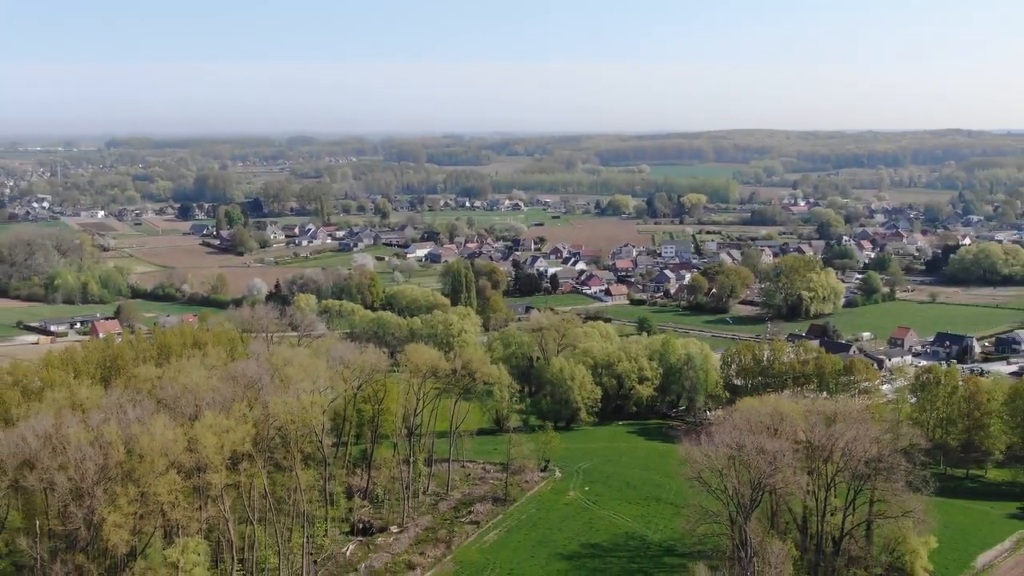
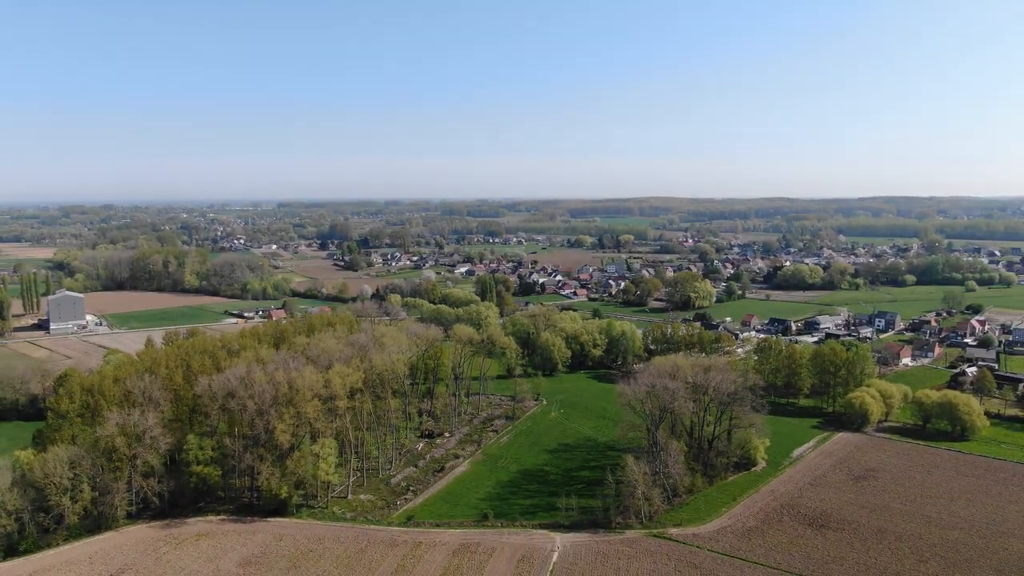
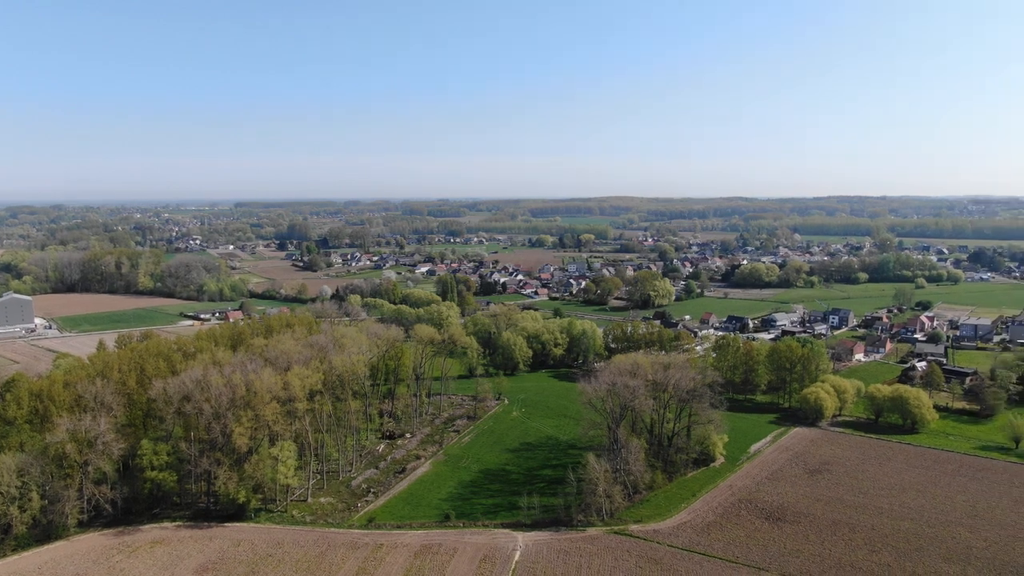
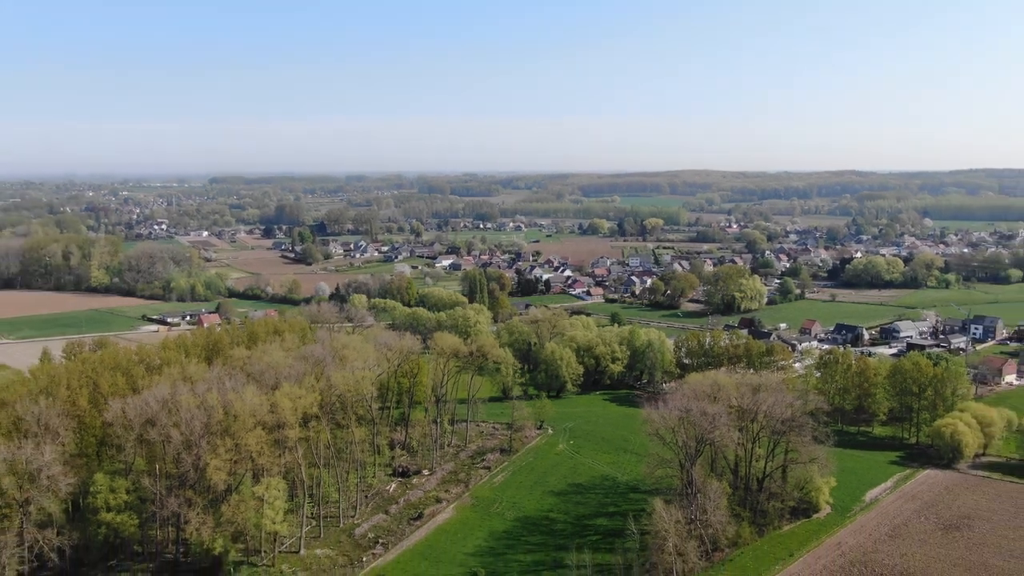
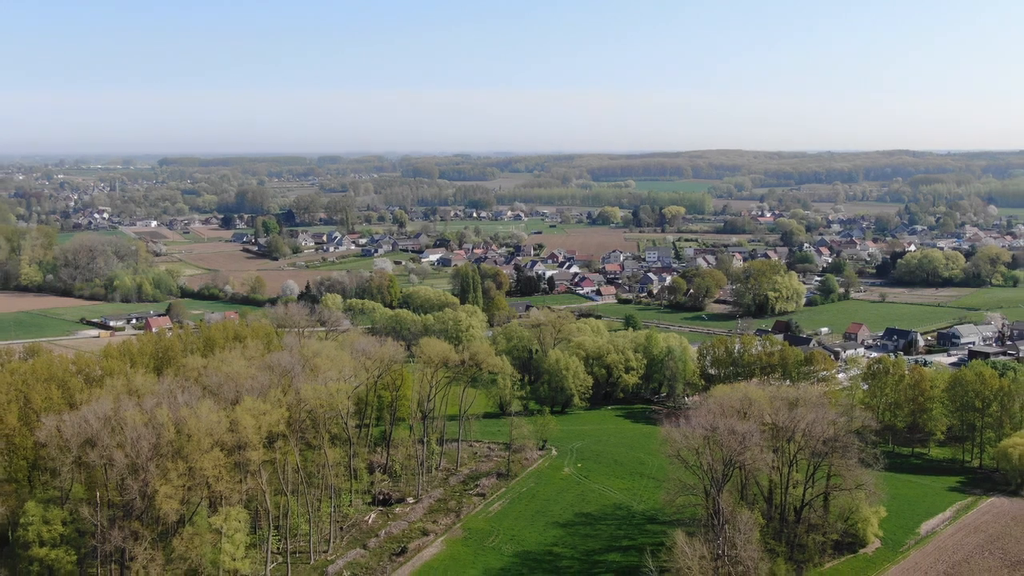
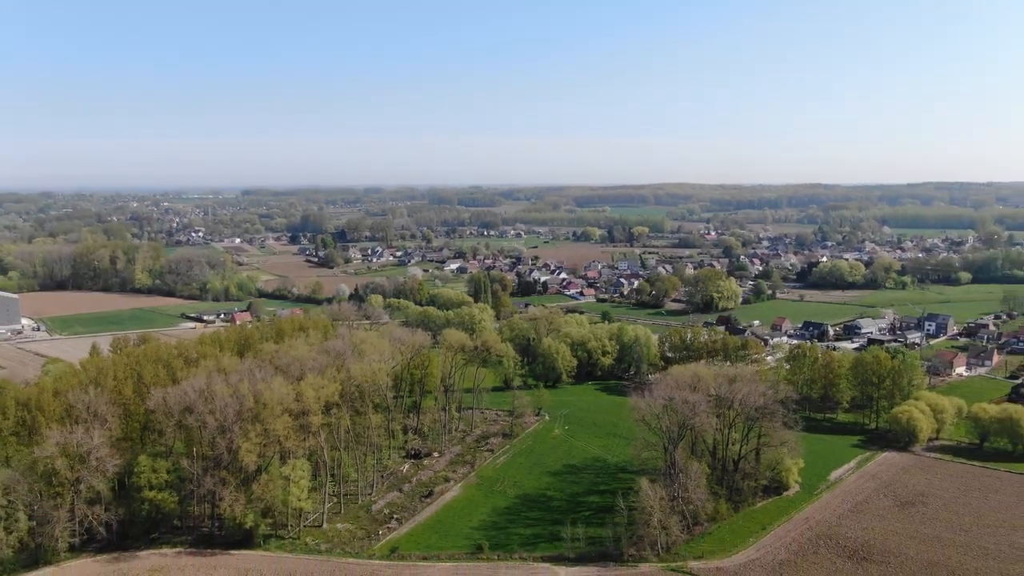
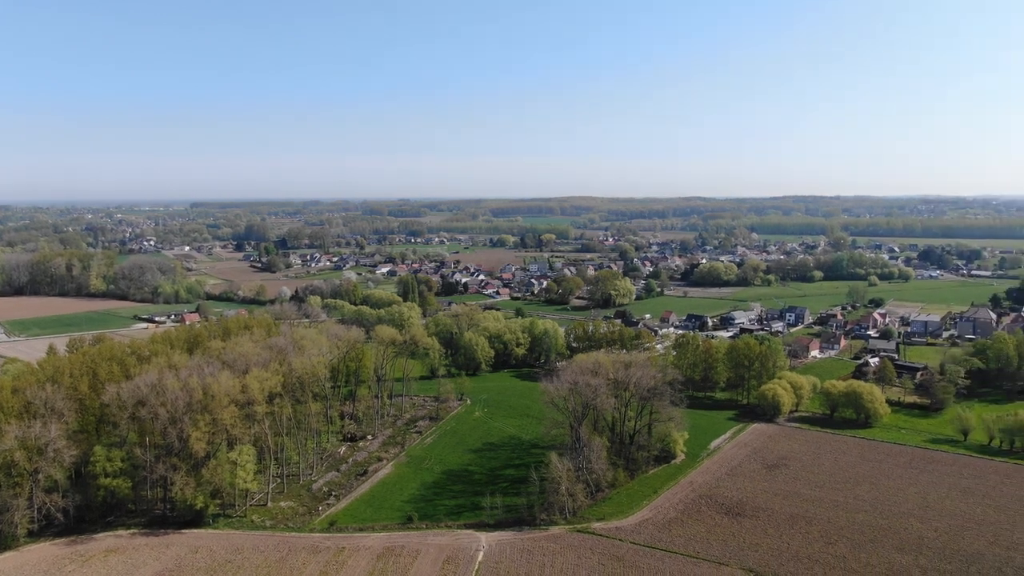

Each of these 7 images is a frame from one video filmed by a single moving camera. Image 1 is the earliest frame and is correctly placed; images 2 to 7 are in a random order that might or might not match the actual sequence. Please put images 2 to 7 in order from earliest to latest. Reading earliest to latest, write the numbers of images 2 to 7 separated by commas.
5, 4, 6, 2, 3, 7
